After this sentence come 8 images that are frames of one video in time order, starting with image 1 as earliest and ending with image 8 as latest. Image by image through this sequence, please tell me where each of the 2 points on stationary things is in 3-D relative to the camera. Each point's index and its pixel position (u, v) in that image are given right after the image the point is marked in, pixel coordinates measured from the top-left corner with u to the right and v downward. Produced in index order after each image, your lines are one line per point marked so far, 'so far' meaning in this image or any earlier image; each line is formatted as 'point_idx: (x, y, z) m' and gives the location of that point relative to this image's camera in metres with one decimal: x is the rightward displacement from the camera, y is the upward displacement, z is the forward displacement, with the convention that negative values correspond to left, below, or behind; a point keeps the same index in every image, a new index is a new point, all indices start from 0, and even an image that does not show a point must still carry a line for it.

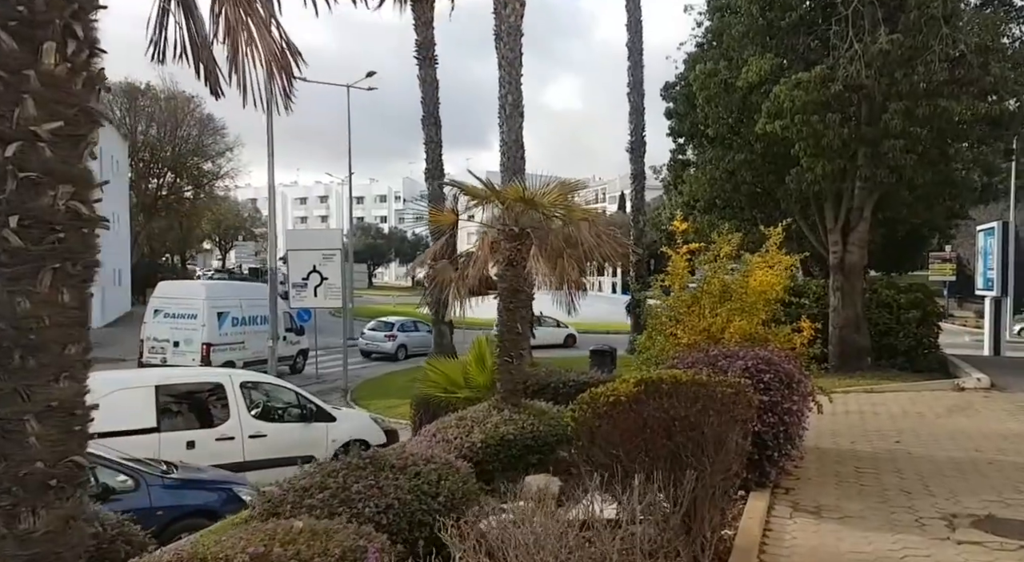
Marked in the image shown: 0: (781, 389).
0: (+2.2, -0.9, +7.8) m
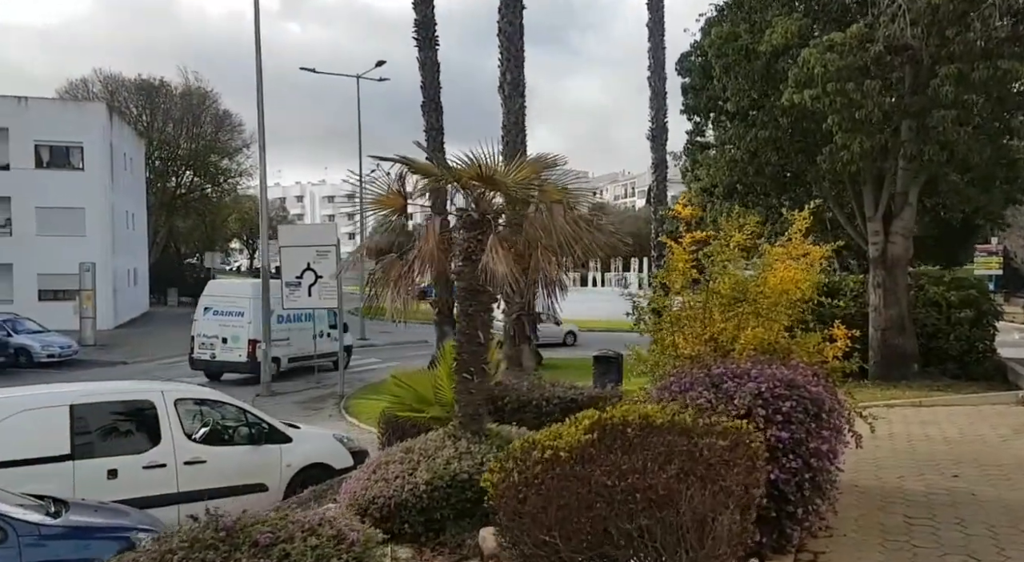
0: (+1.9, -0.9, +5.9) m
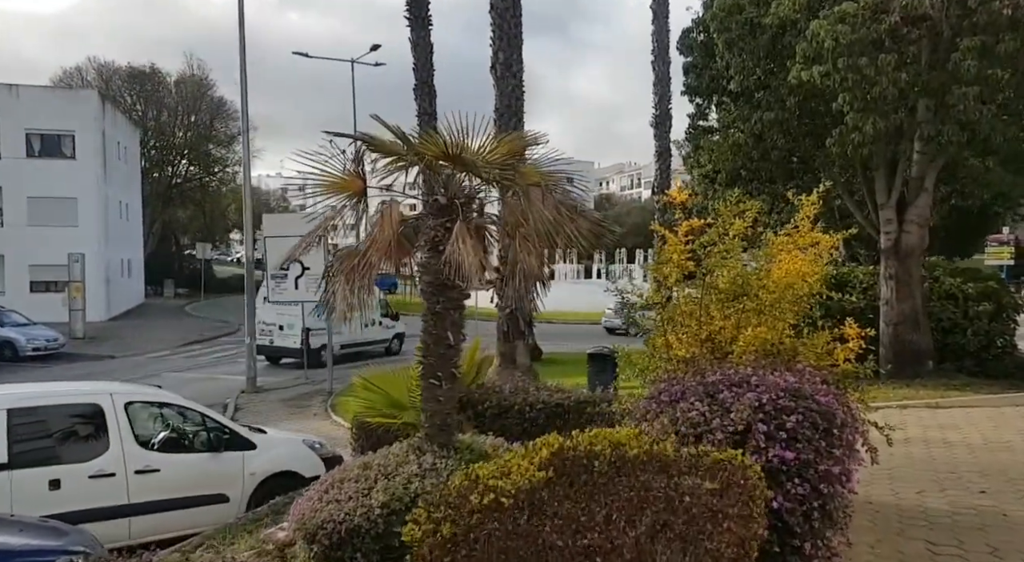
0: (+1.6, -0.9, +5.1) m
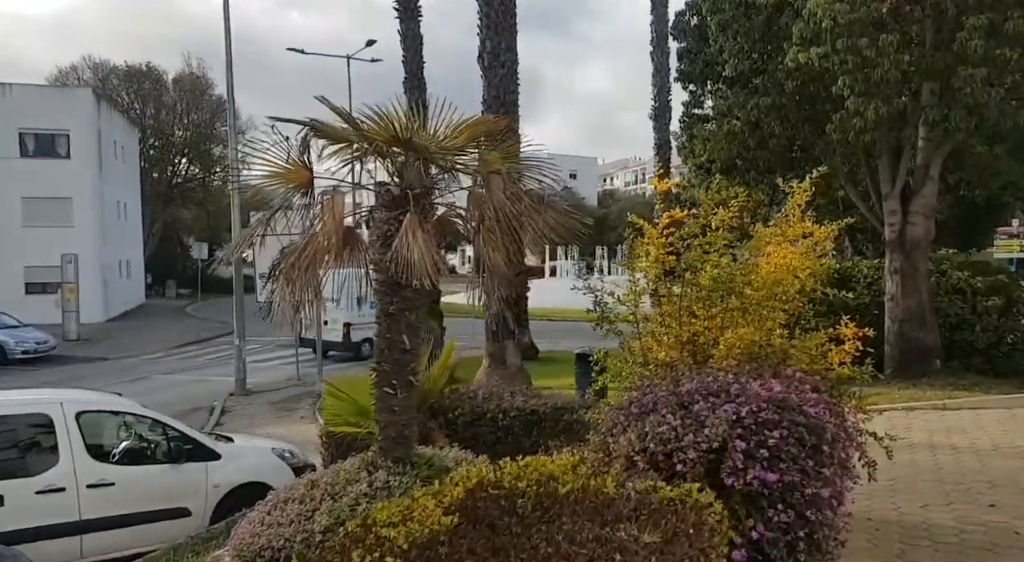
0: (+1.4, -0.8, +4.4) m
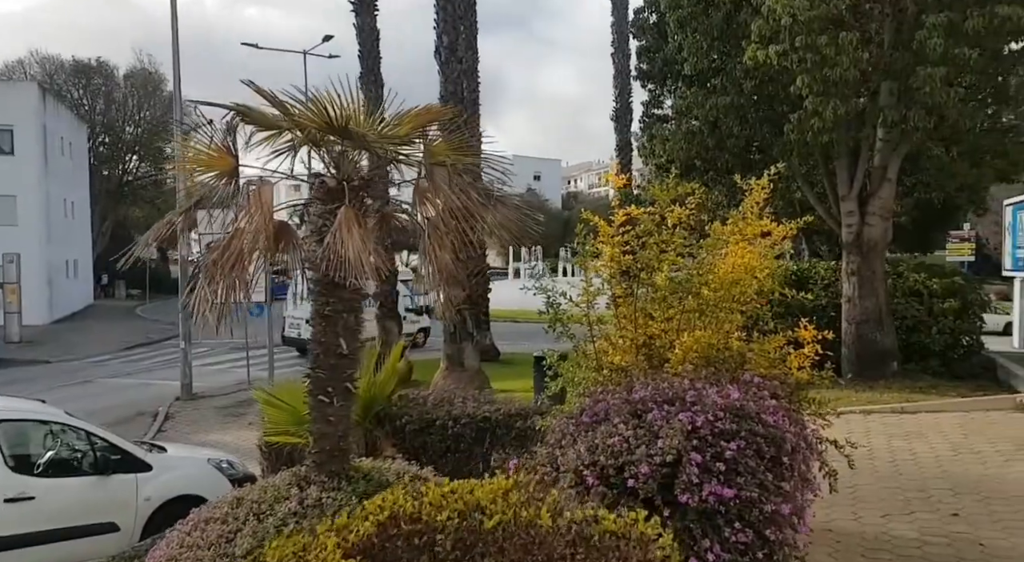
0: (+1.1, -0.8, +4.1) m
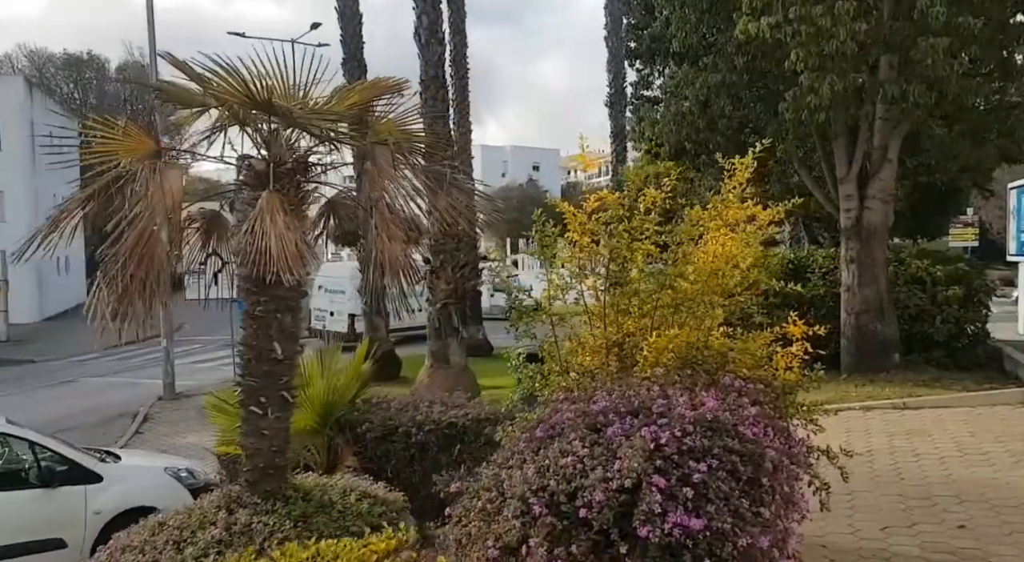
0: (+0.8, -0.8, +3.5) m
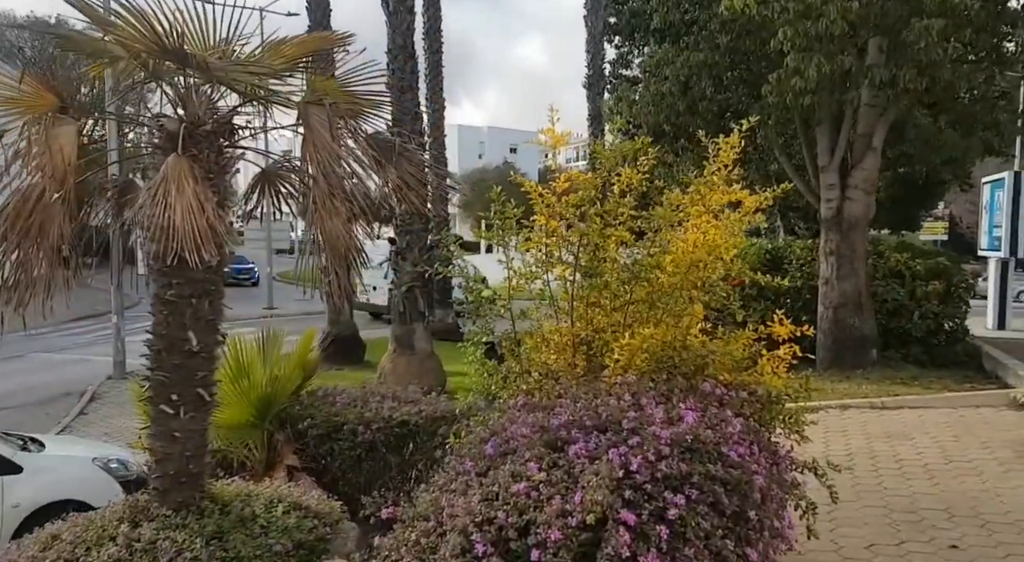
0: (+0.6, -0.8, +3.0) m
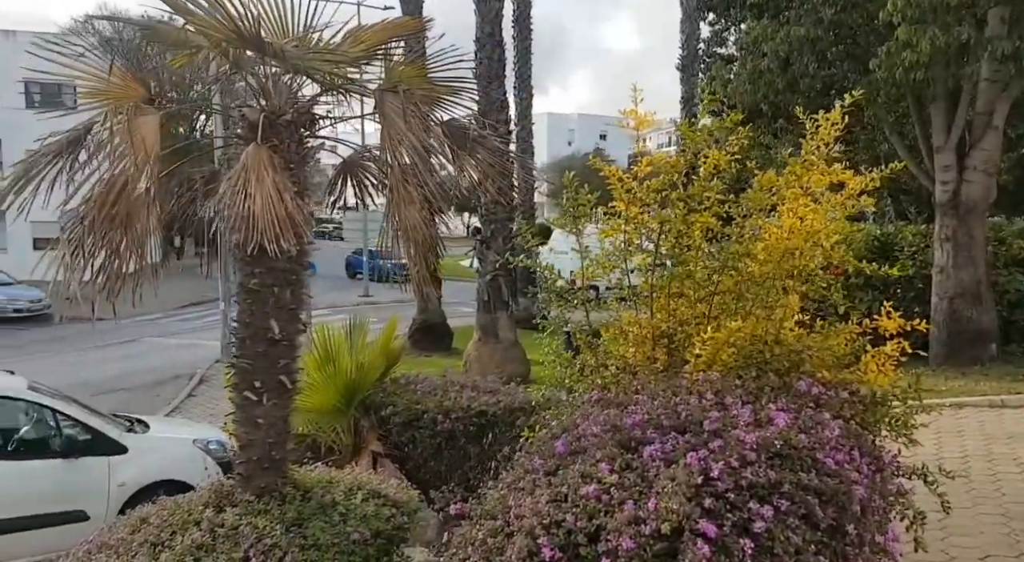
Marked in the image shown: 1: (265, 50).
0: (+0.8, -0.8, +2.7) m
1: (-1.1, +1.0, +4.2) m
